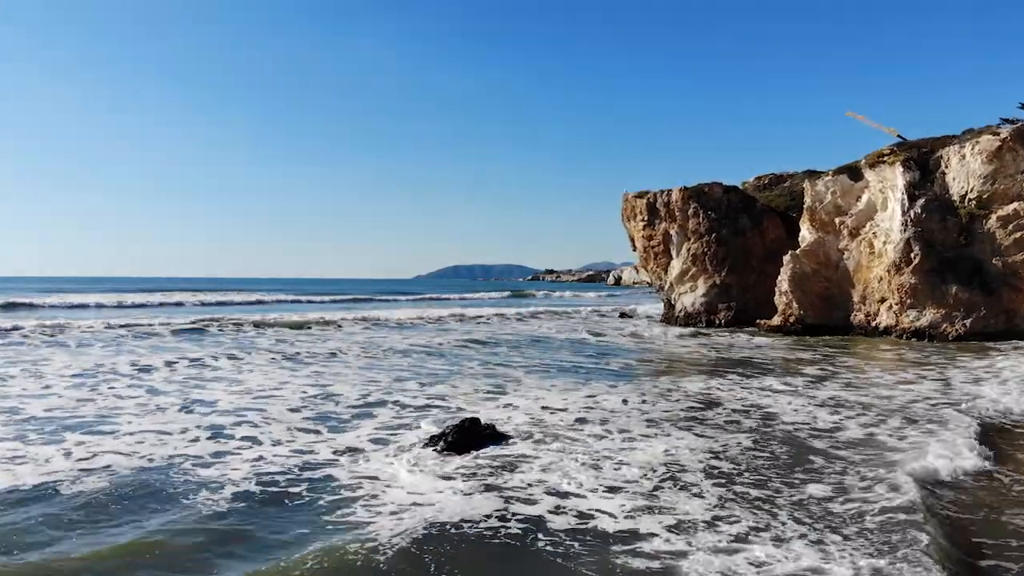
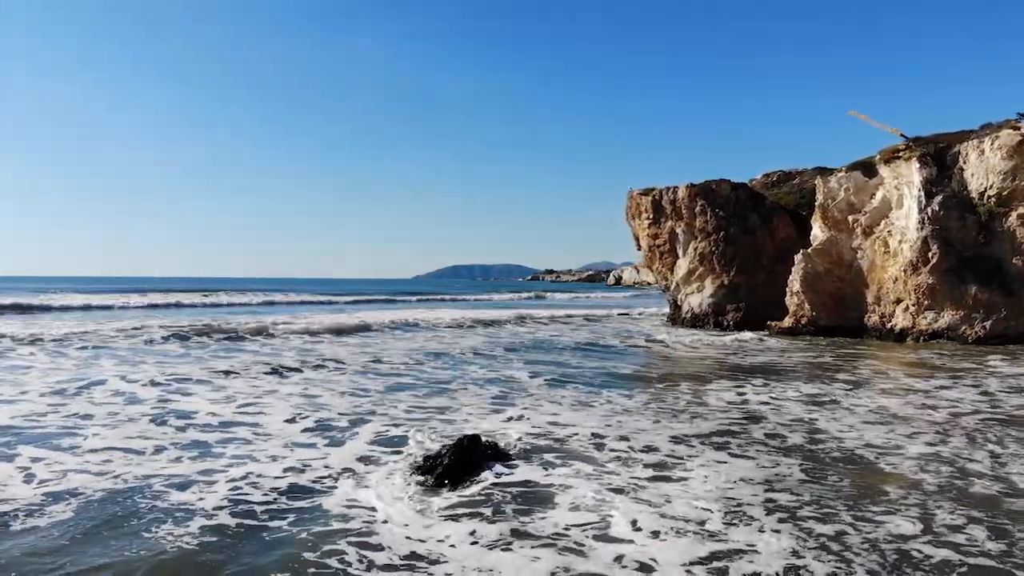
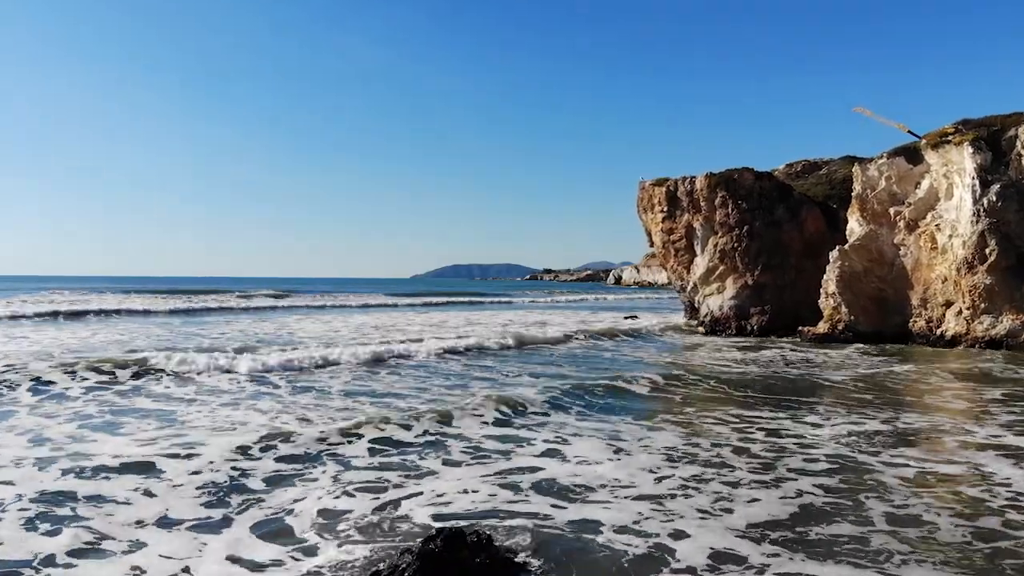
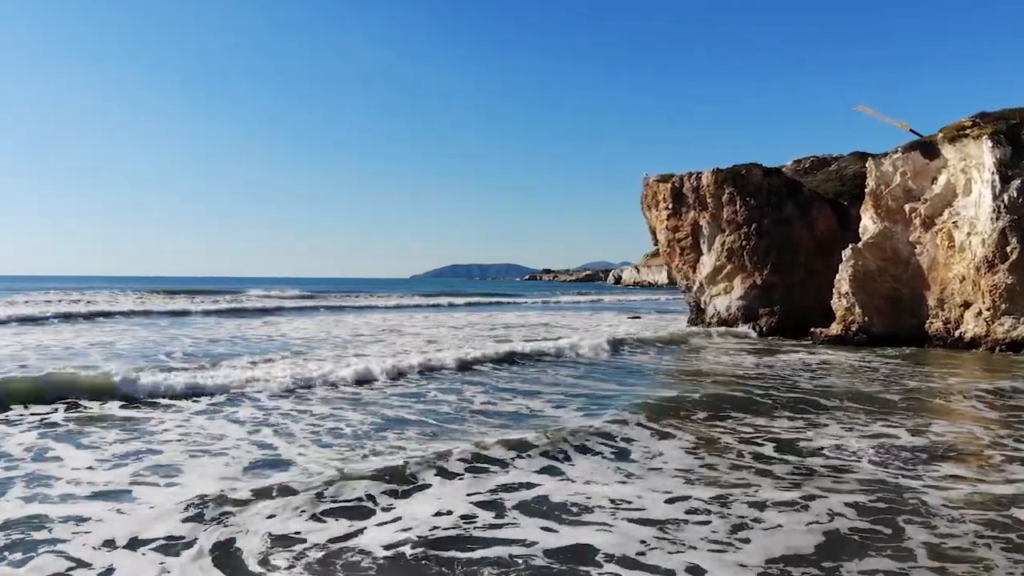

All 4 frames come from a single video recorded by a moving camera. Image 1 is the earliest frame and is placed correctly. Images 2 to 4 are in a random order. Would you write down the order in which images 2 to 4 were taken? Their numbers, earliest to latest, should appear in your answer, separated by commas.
2, 3, 4
